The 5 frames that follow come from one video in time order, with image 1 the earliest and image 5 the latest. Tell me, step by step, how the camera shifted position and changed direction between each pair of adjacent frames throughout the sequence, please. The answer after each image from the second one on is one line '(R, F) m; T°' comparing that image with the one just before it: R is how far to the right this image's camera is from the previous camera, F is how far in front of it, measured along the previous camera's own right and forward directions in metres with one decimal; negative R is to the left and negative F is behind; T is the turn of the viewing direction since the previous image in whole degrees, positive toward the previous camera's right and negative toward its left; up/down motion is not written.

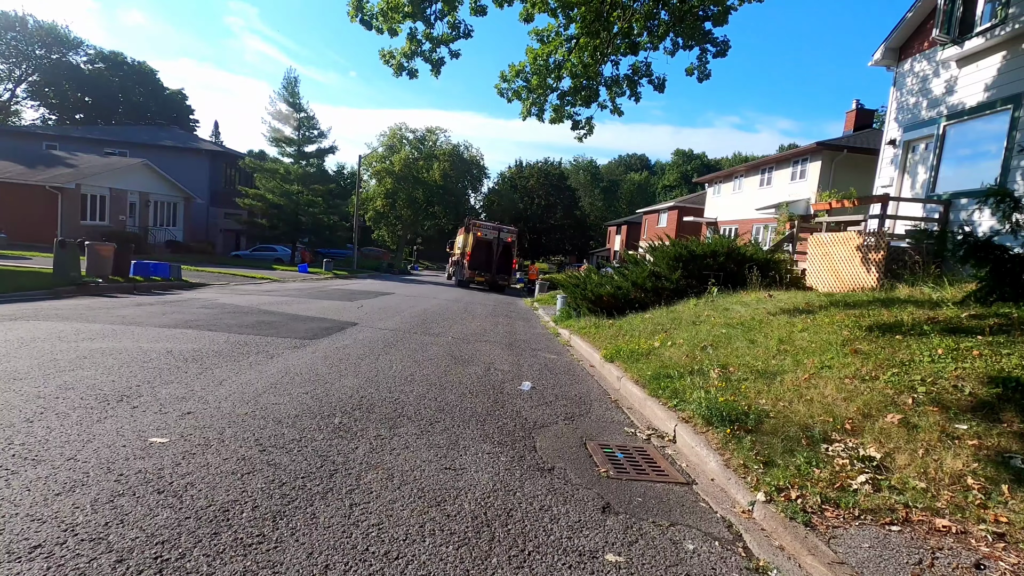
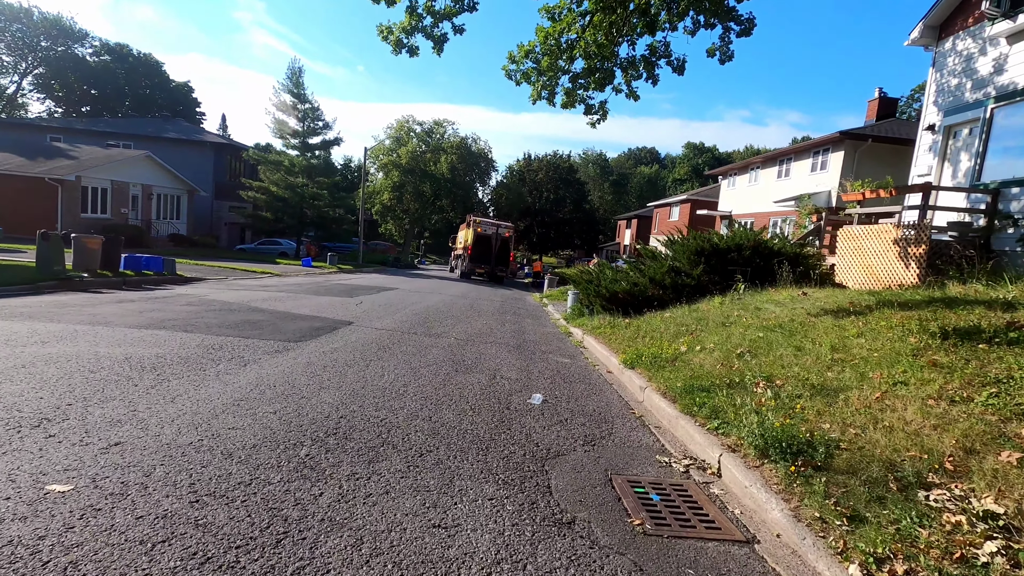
(0.0, +0.9) m; -1°
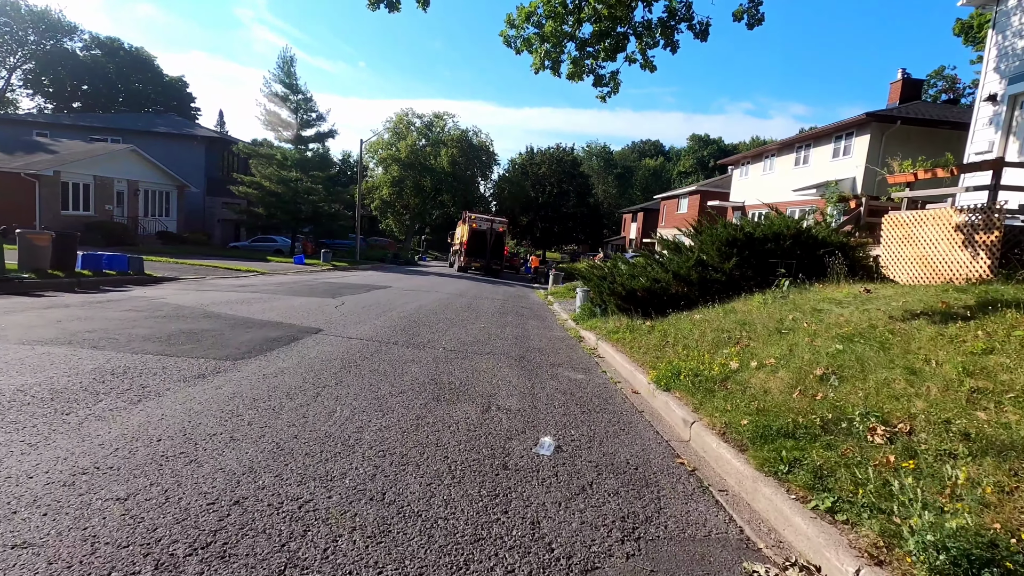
(0.0, +1.8) m; 0°
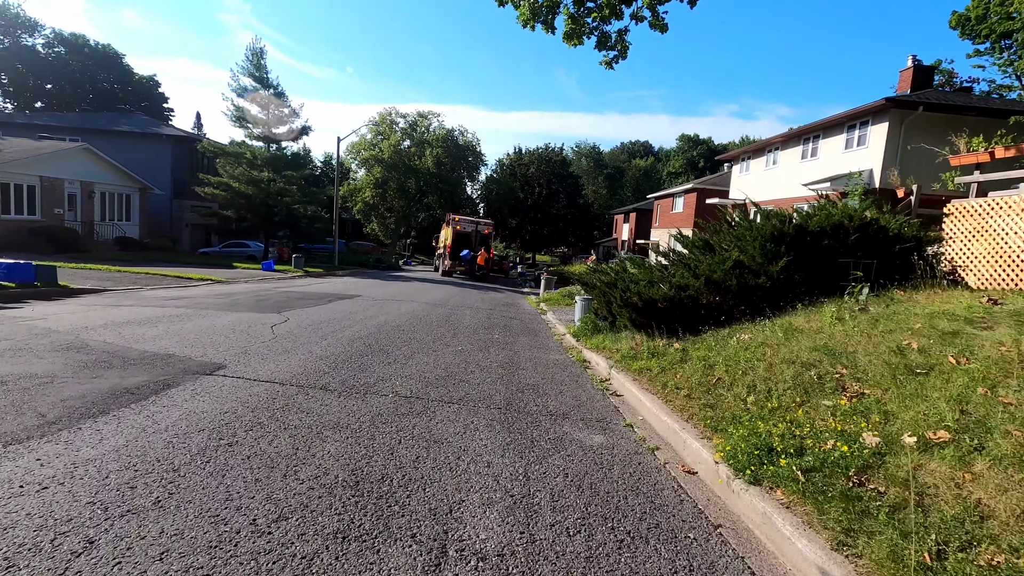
(+0.1, +2.6) m; +1°
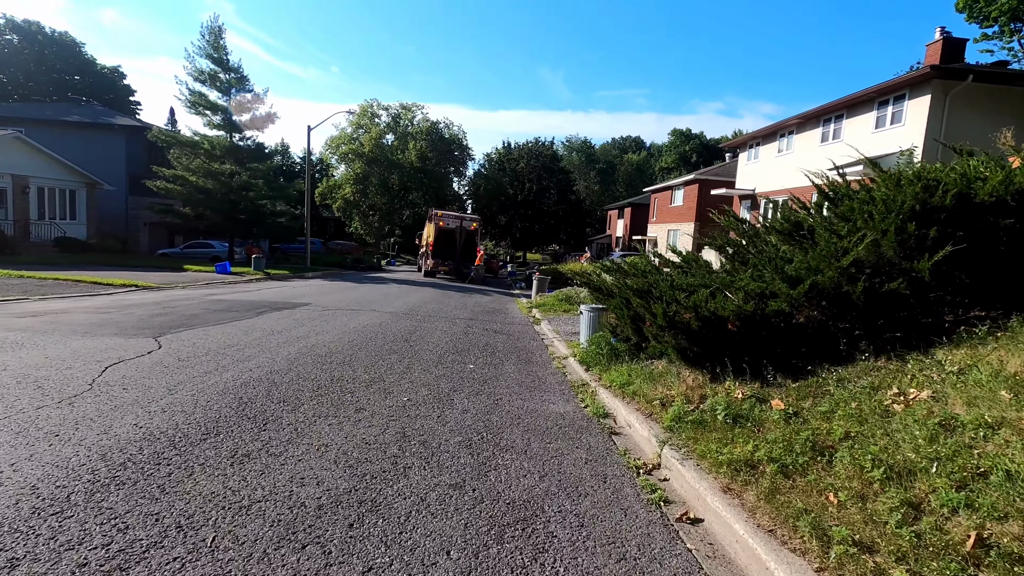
(+0.2, +3.4) m; +1°
